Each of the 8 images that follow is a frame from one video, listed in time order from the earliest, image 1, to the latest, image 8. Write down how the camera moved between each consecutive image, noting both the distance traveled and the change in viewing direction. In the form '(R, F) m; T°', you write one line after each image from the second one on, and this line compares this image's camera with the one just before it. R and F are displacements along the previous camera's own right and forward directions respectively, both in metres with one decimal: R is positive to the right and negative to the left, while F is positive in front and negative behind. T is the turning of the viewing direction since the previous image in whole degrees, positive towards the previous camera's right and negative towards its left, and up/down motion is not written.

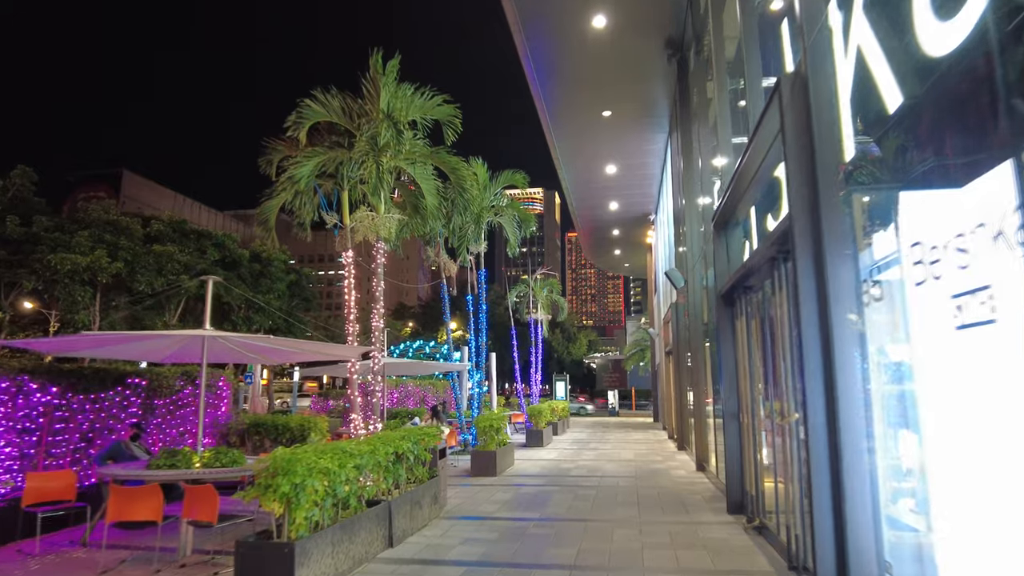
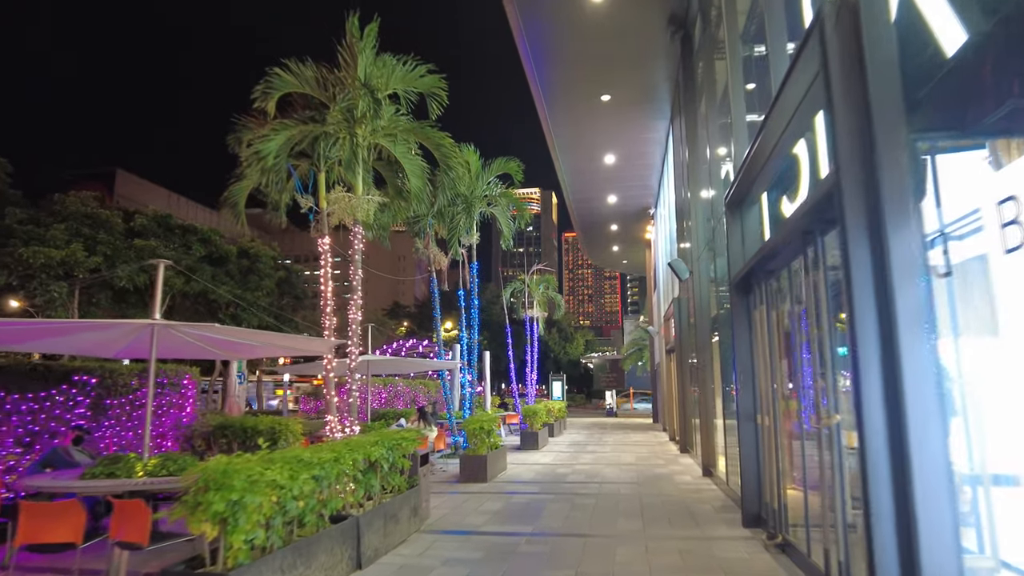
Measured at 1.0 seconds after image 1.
(+0.1, +0.9) m; 0°
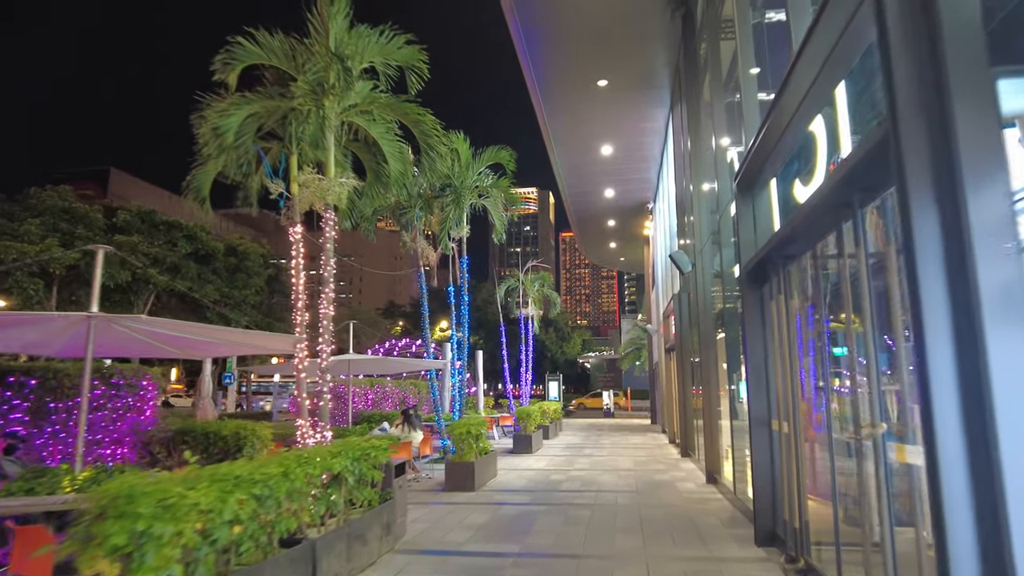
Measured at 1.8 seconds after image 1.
(+0.1, +0.8) m; 0°
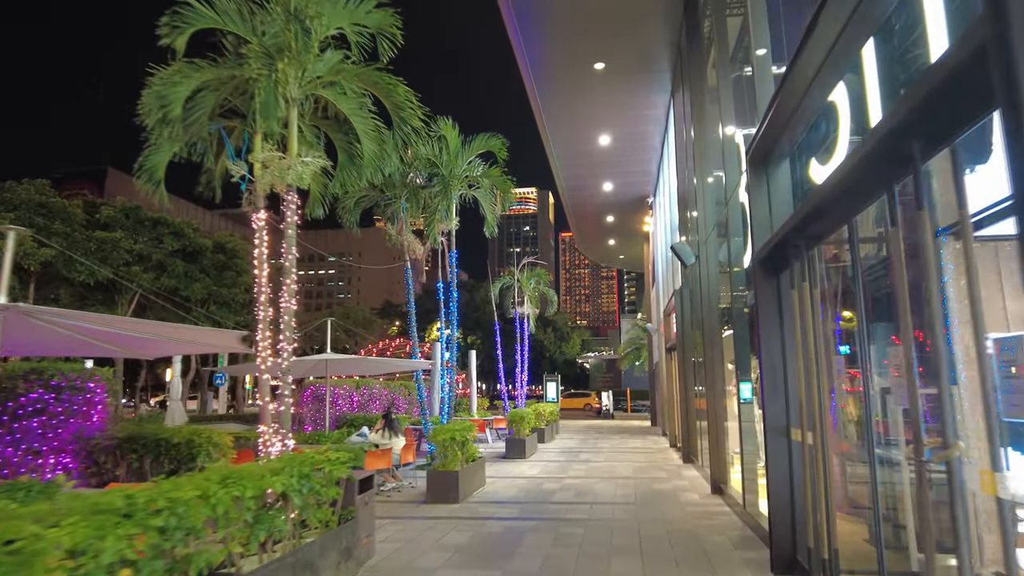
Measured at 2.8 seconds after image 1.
(+0.2, +0.8) m; 0°
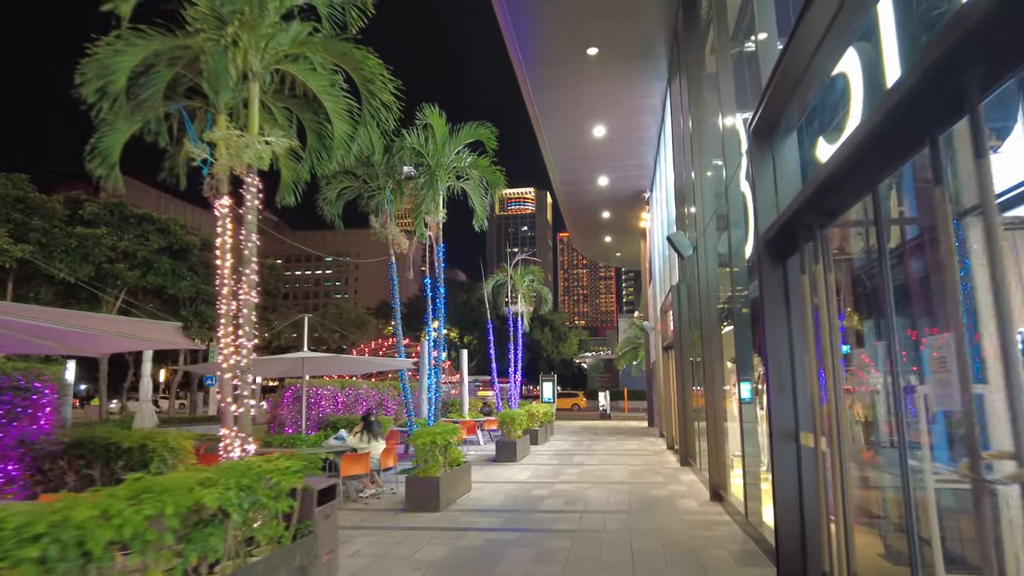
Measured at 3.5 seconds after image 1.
(+0.2, +0.6) m; 0°
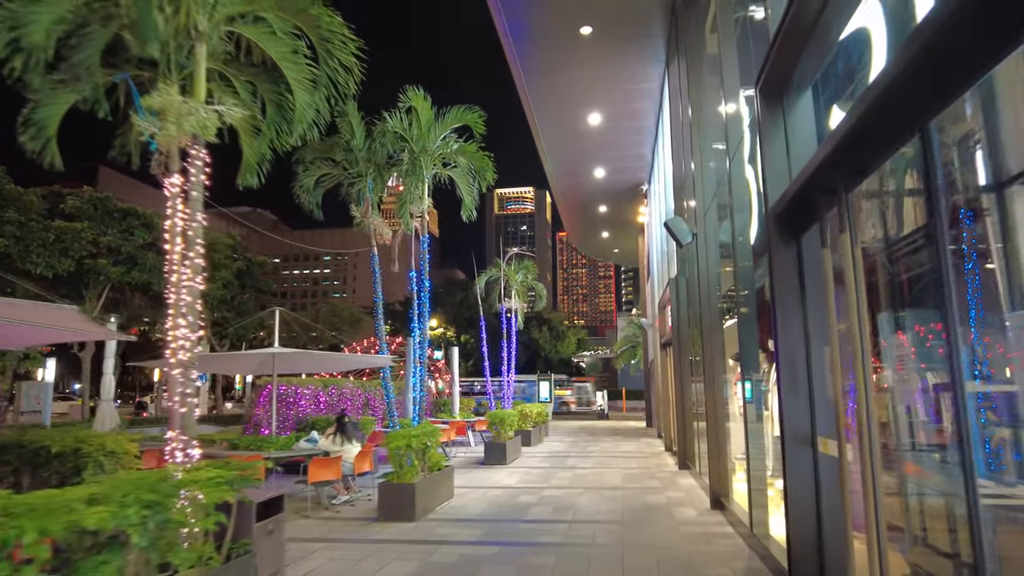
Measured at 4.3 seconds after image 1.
(+0.2, +0.7) m; 0°
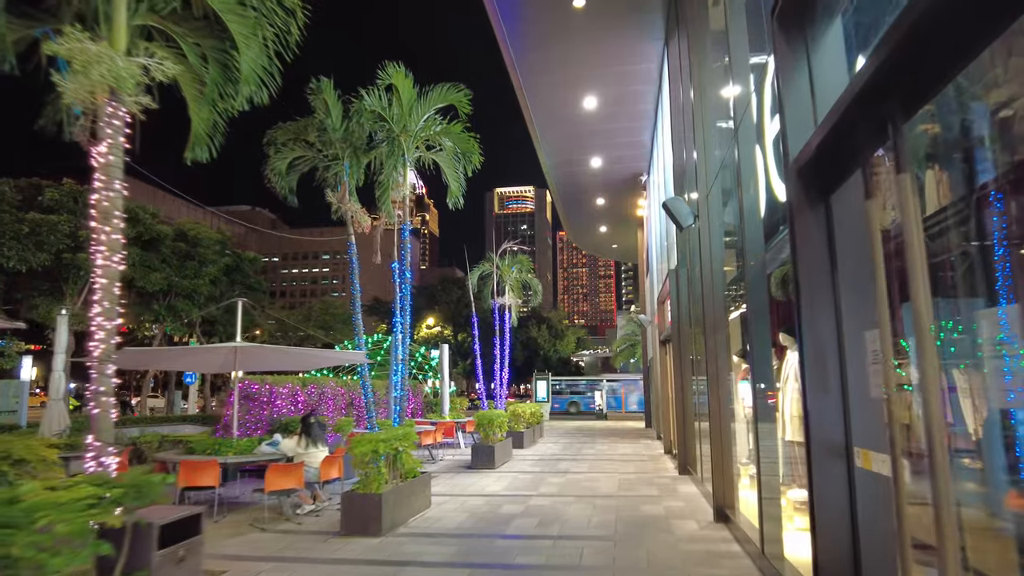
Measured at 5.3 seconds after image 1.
(+0.2, +0.9) m; 0°
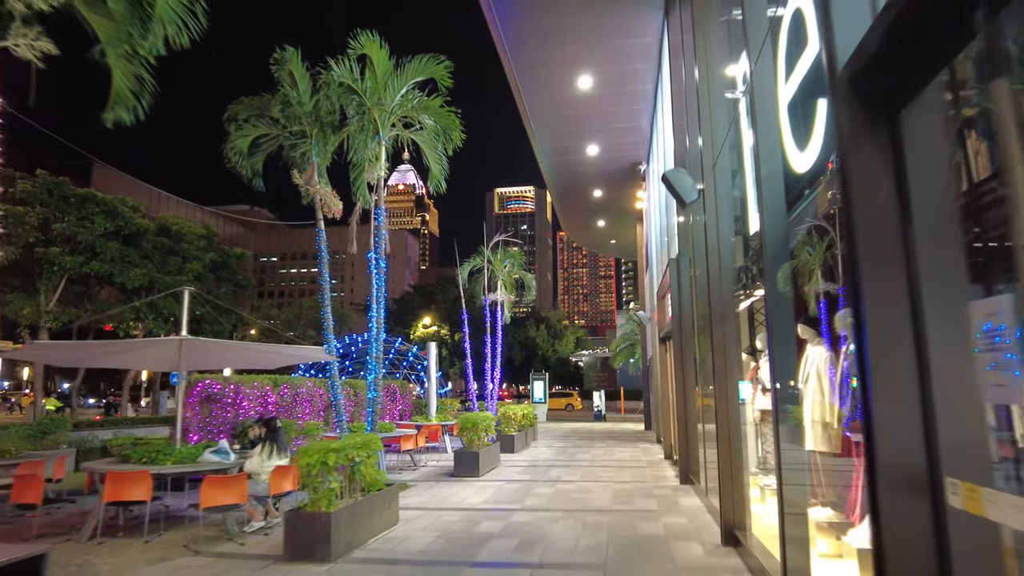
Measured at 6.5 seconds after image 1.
(+0.2, +1.0) m; 0°
